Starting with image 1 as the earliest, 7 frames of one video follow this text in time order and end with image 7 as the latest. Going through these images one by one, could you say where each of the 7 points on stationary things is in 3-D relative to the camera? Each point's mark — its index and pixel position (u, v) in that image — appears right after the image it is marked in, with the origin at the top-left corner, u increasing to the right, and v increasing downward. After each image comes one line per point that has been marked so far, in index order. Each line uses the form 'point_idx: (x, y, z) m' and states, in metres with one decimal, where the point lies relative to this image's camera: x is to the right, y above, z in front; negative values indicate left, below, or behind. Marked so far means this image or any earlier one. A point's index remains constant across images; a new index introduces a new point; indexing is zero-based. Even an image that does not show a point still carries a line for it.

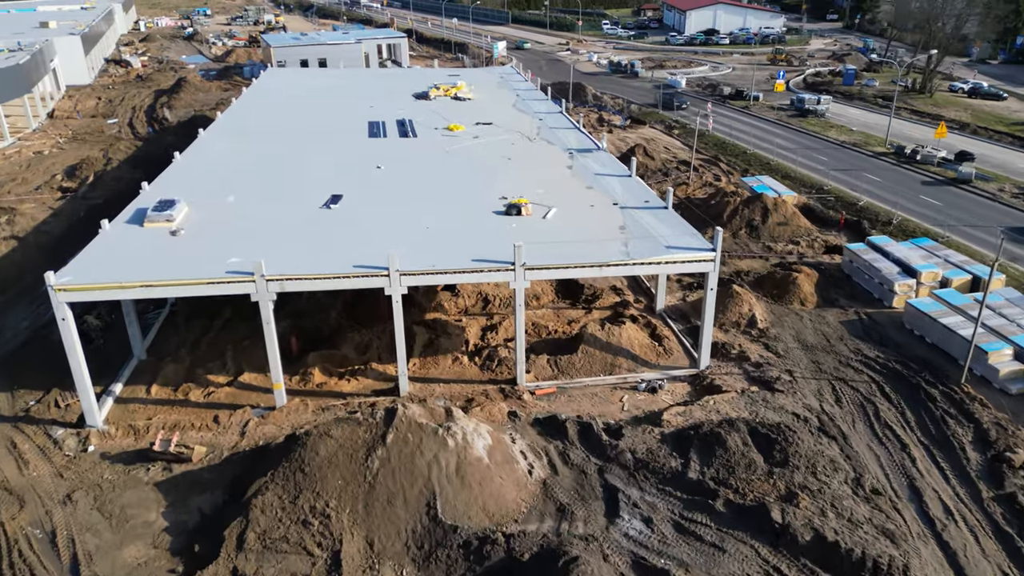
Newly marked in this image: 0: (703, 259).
0: (+4.3, +0.7, +16.8) m
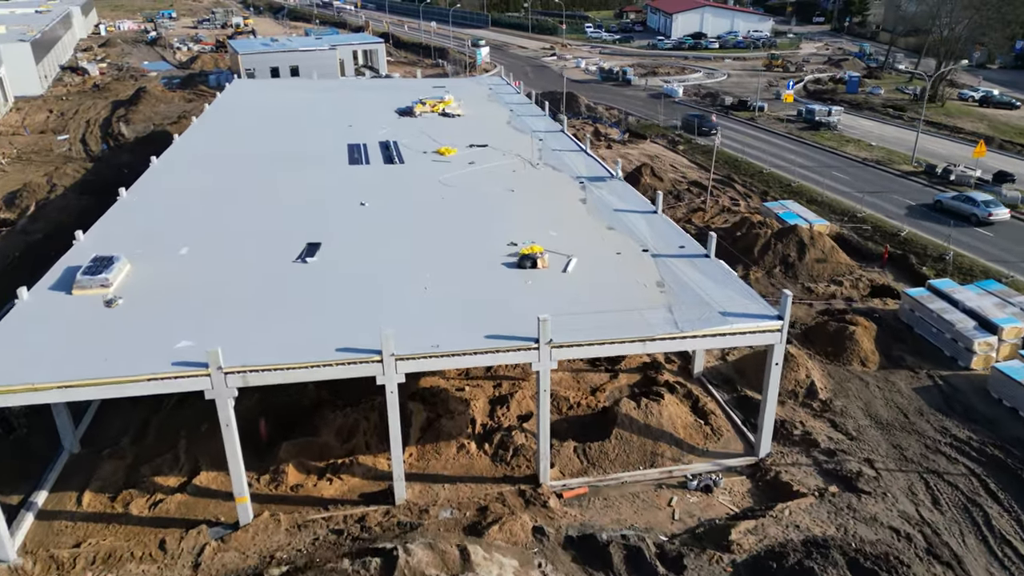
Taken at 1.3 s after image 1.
0: (+4.7, -0.8, +13.7) m
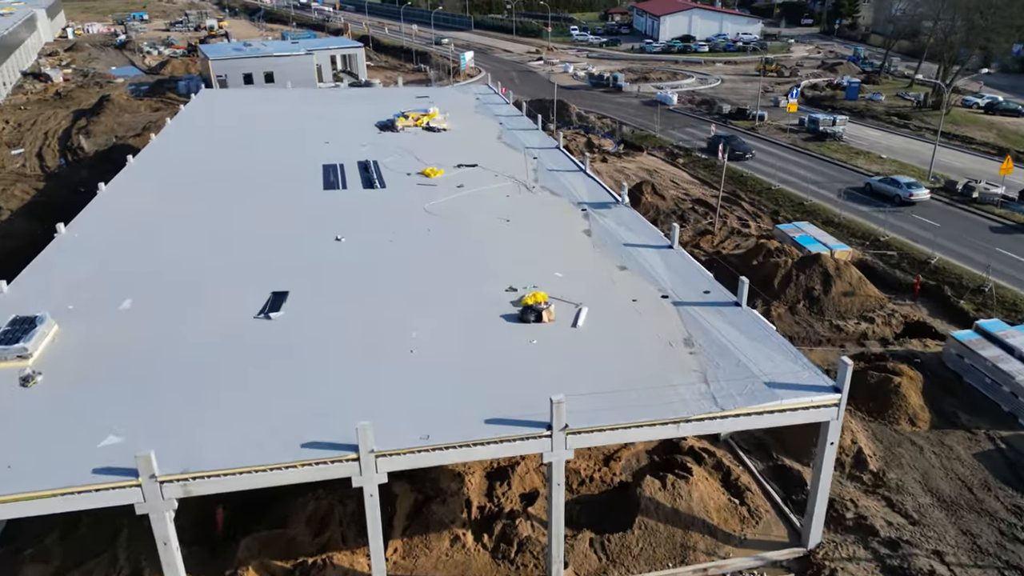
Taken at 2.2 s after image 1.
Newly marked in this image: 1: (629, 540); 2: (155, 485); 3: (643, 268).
0: (+4.8, -1.8, +11.5) m
1: (+2.0, -4.2, +12.5) m
2: (-4.7, -2.5, +9.9) m
3: (+2.9, +0.4, +16.3) m
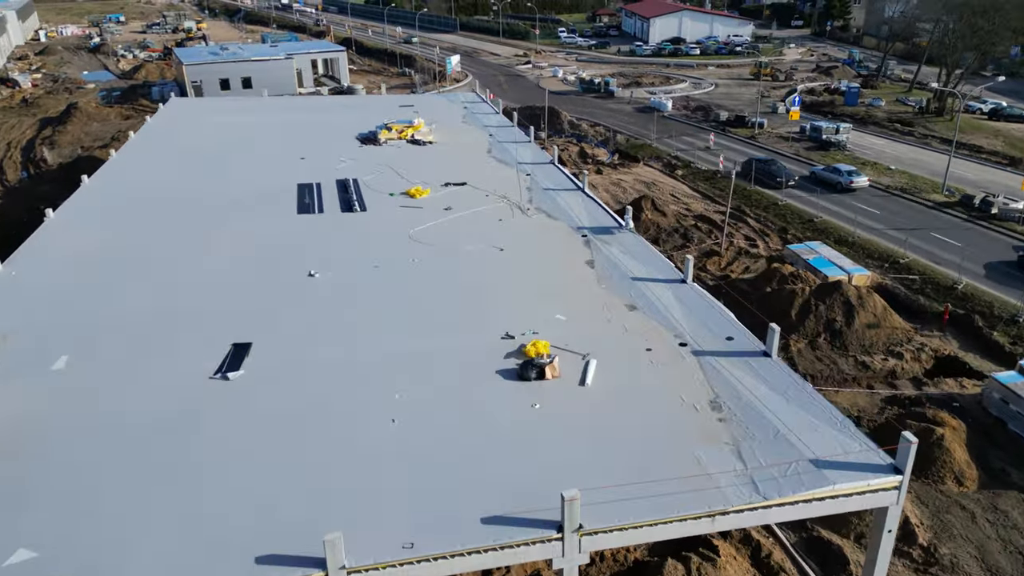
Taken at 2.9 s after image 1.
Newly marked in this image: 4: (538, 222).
0: (+4.8, -2.6, +9.7) m
1: (+2.0, -5.1, +10.7) m
2: (-4.7, -3.4, +7.9) m
3: (+2.8, -0.4, +14.5) m
4: (+0.7, +1.7, +19.3) m
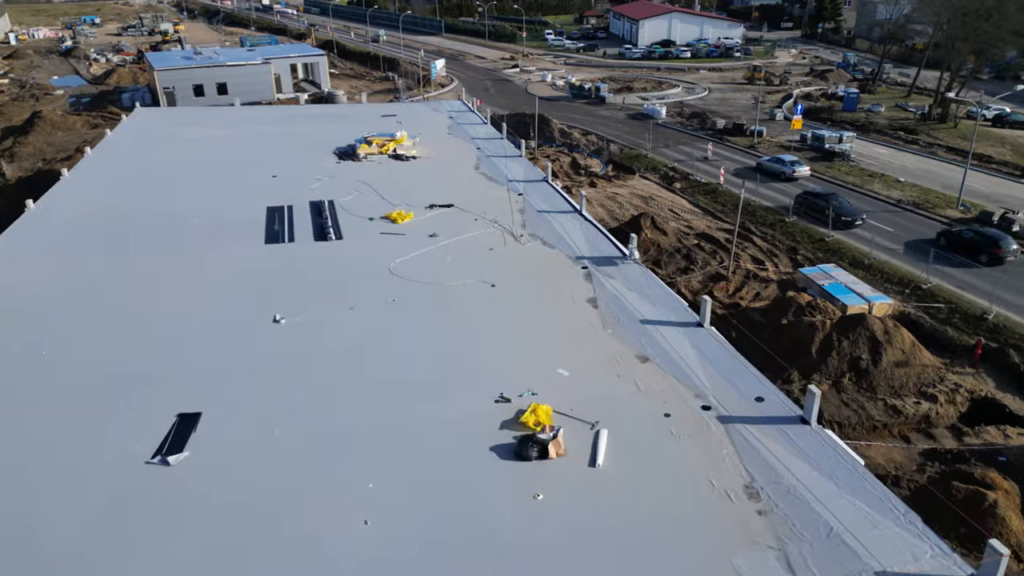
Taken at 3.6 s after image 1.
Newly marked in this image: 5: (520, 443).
0: (+4.8, -3.4, +7.9) m
1: (+2.0, -5.9, +8.9) m
2: (-4.6, -4.3, +6.0) m
3: (+2.7, -1.2, +12.7) m
4: (+0.5, +0.9, +17.5) m
5: (+0.1, -2.2, +10.5) m
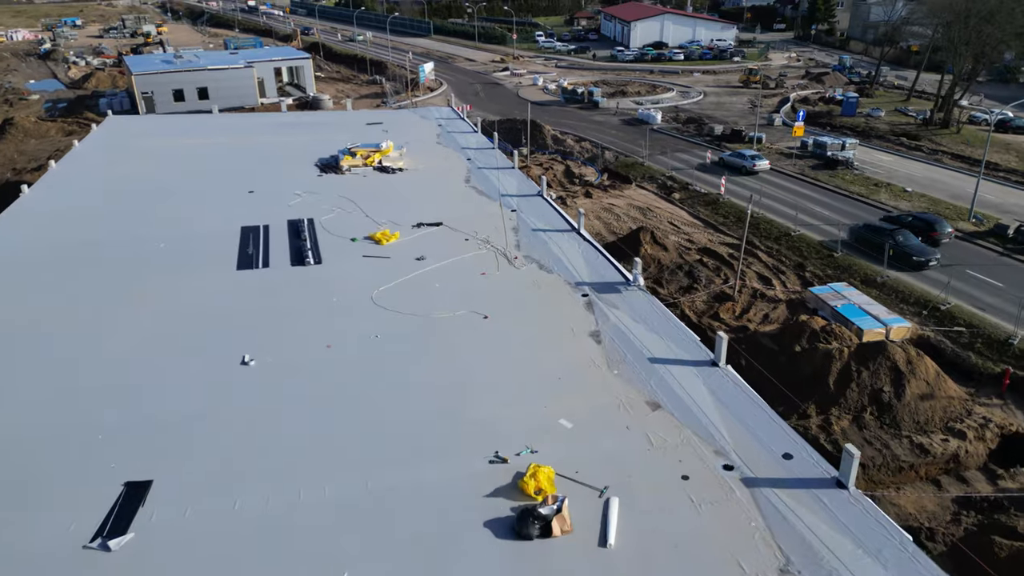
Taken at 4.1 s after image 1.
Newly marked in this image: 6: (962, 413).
0: (+4.8, -4.0, +6.6) m
1: (+2.0, -6.5, +7.6) m
2: (-4.6, -4.9, +4.6) m
3: (+2.6, -1.8, +11.4) m
4: (+0.3, +0.3, +16.2) m
5: (+0.1, -2.8, +9.2) m
6: (+9.6, -2.7, +15.8) m
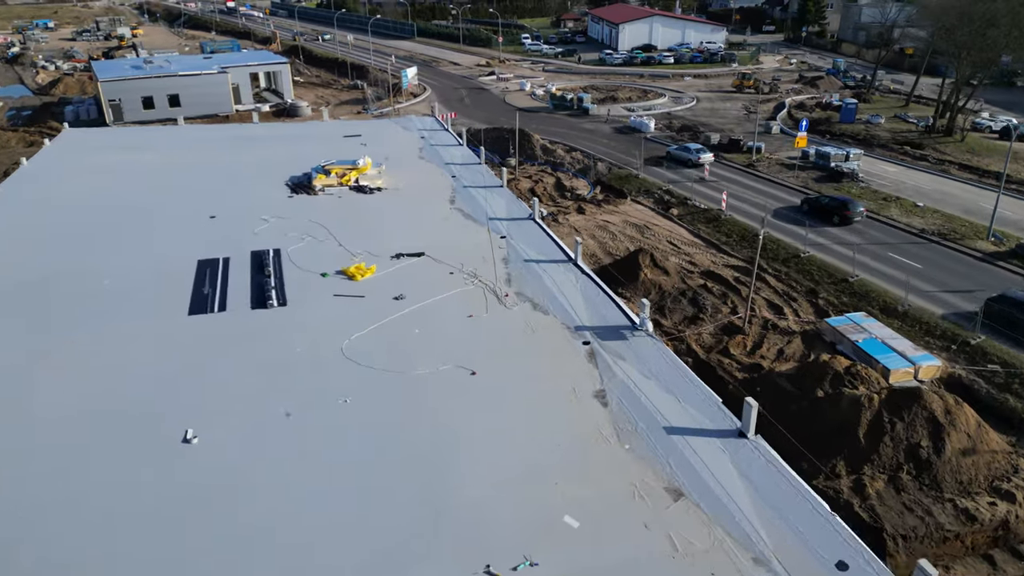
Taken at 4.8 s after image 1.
0: (+4.8, -4.8, +4.9) m
1: (+2.0, -7.3, +5.7) m
2: (-4.5, -5.8, +2.6) m
3: (+2.5, -2.7, +9.5) m
4: (+0.2, -0.6, +14.3) m
5: (0.0, -3.6, +7.3) m
6: (+9.4, -3.4, +14.1) m
